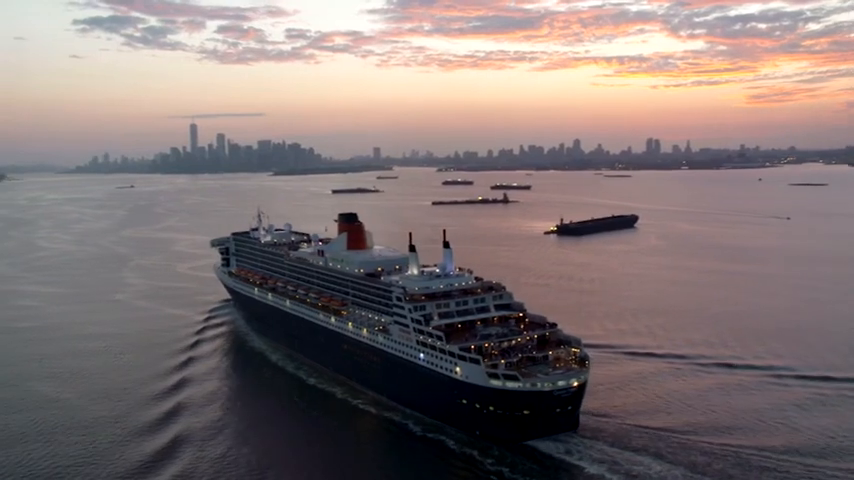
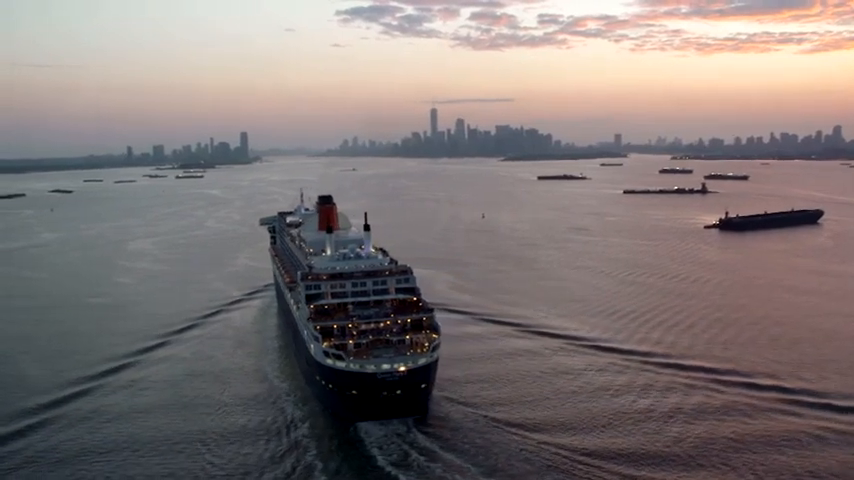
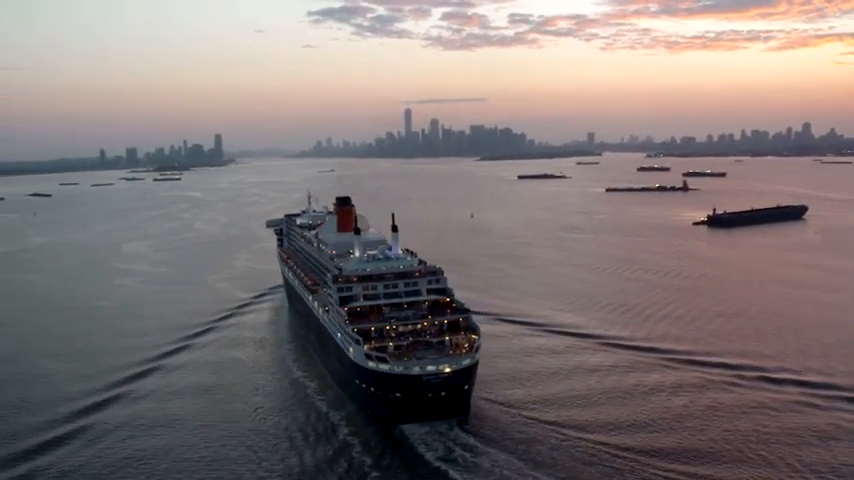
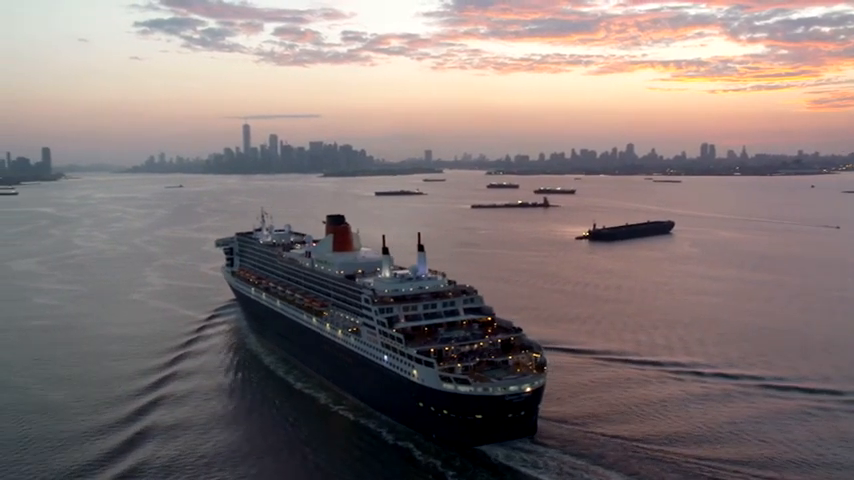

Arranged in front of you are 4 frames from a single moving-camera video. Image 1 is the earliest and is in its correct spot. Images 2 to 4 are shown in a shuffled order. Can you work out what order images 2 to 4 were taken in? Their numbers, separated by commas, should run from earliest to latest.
4, 3, 2
